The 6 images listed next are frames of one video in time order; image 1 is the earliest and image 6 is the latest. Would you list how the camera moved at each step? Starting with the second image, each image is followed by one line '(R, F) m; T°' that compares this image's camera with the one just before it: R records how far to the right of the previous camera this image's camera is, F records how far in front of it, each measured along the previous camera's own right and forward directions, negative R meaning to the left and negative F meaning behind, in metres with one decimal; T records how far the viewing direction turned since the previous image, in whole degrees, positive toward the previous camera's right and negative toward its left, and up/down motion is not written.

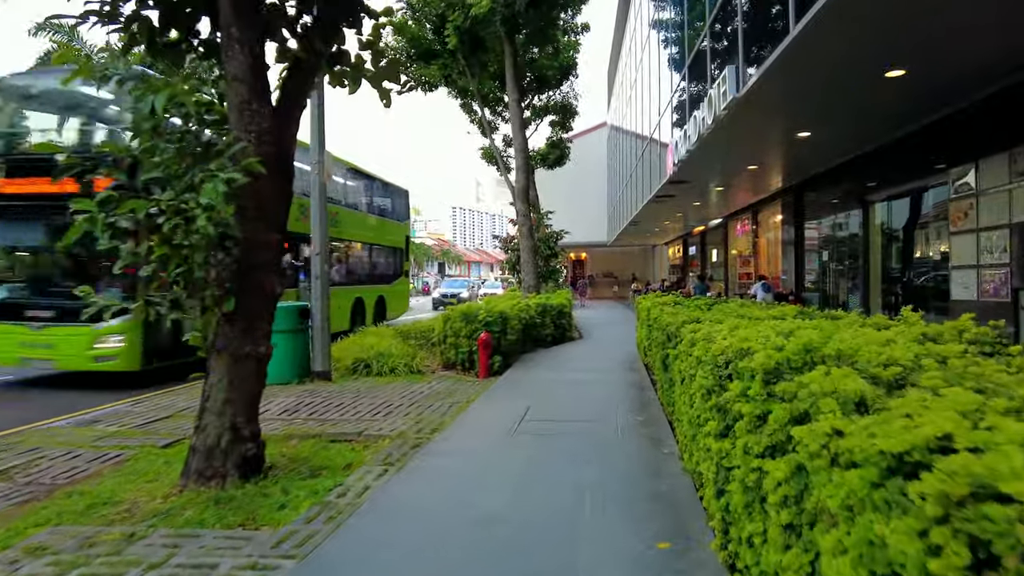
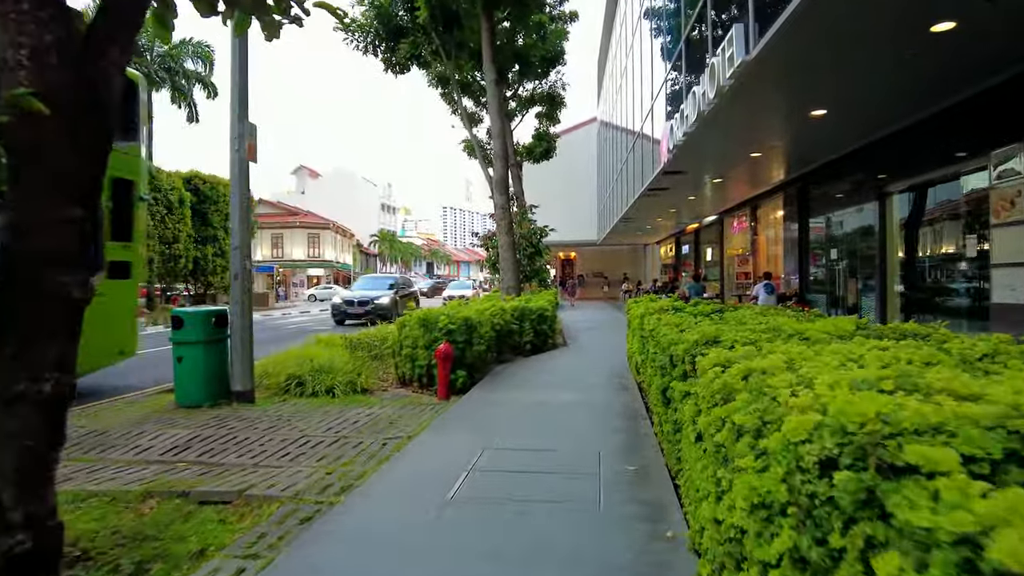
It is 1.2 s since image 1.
(+0.3, +1.4) m; +1°
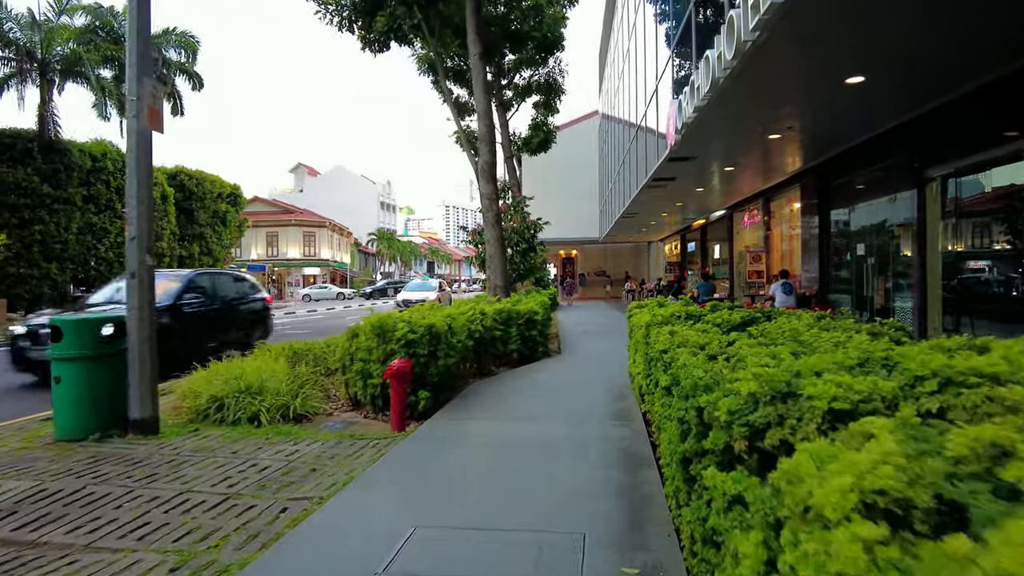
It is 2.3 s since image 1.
(+0.3, +1.4) m; 0°
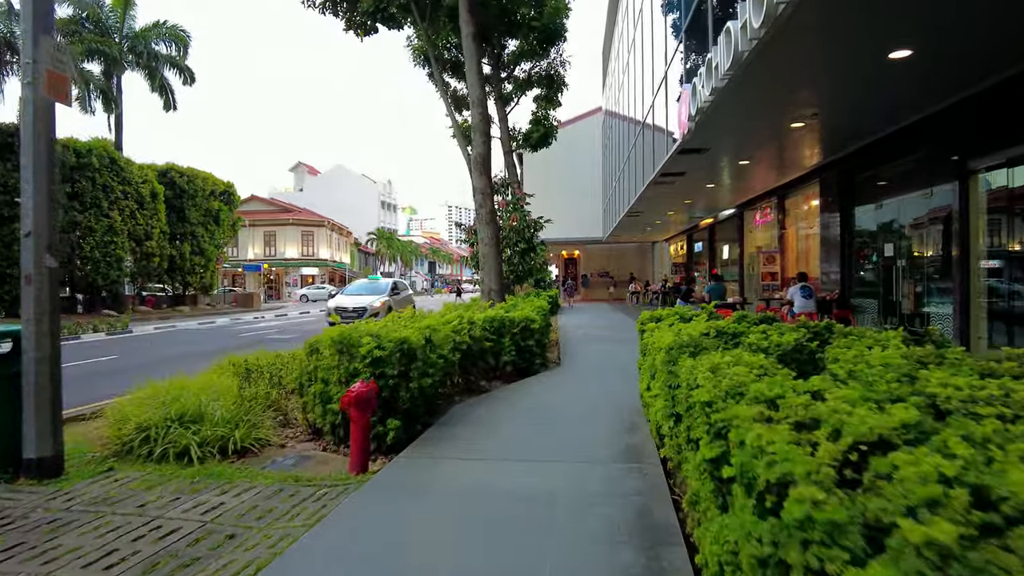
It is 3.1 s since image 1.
(+0.1, +1.0) m; 0°
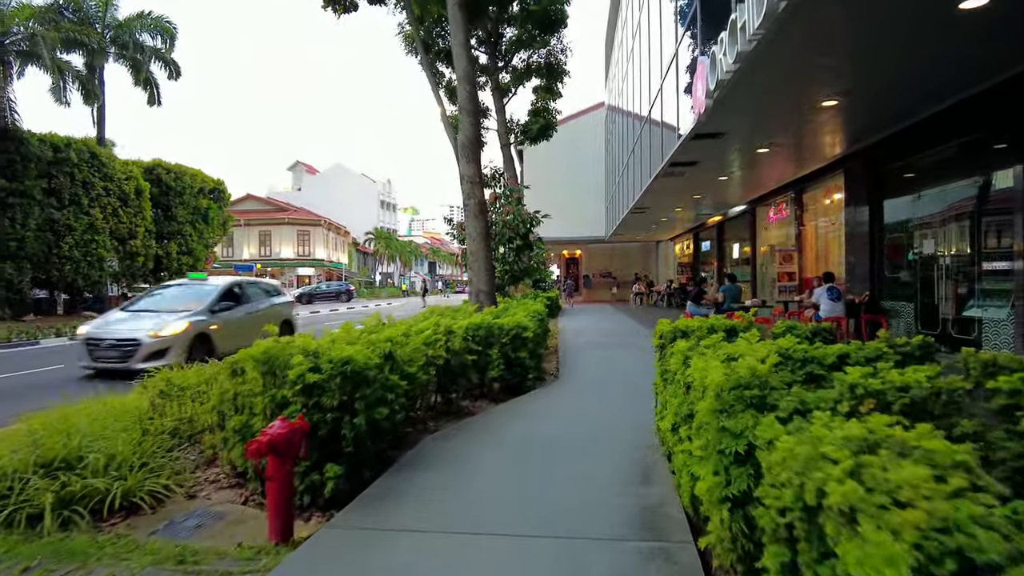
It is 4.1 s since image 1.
(+0.1, +1.2) m; 0°
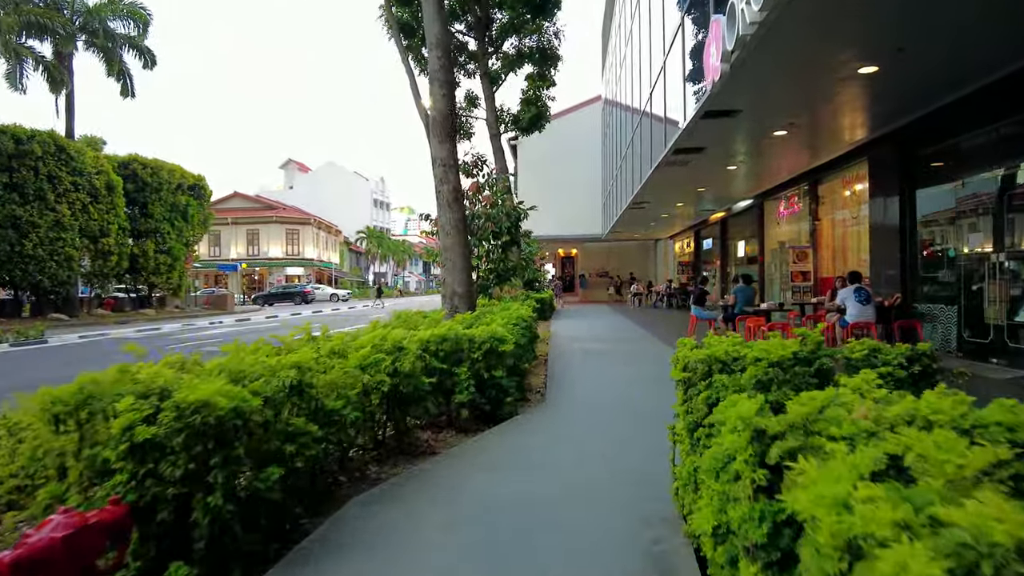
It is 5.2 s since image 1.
(+0.2, +1.4) m; 0°
